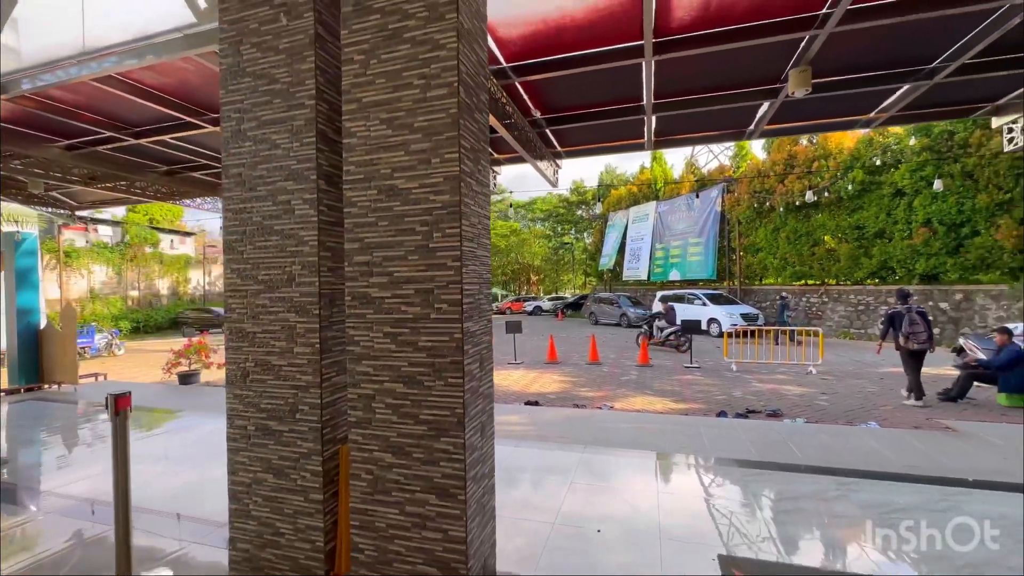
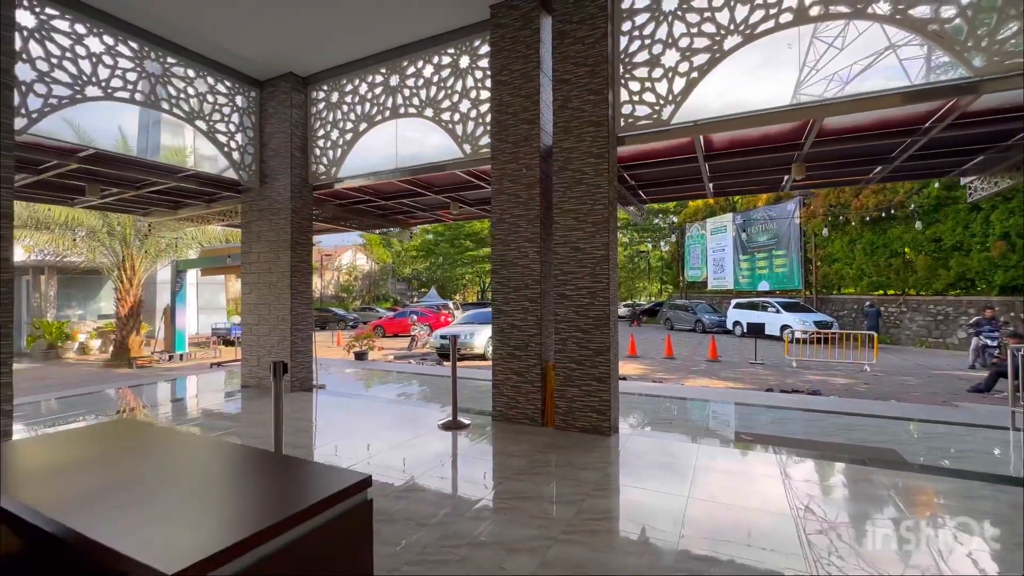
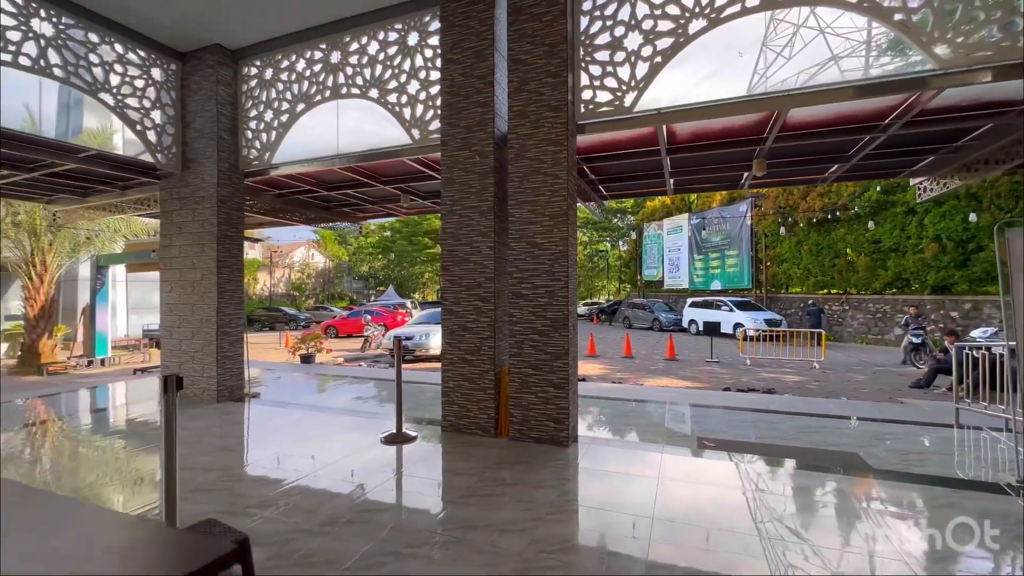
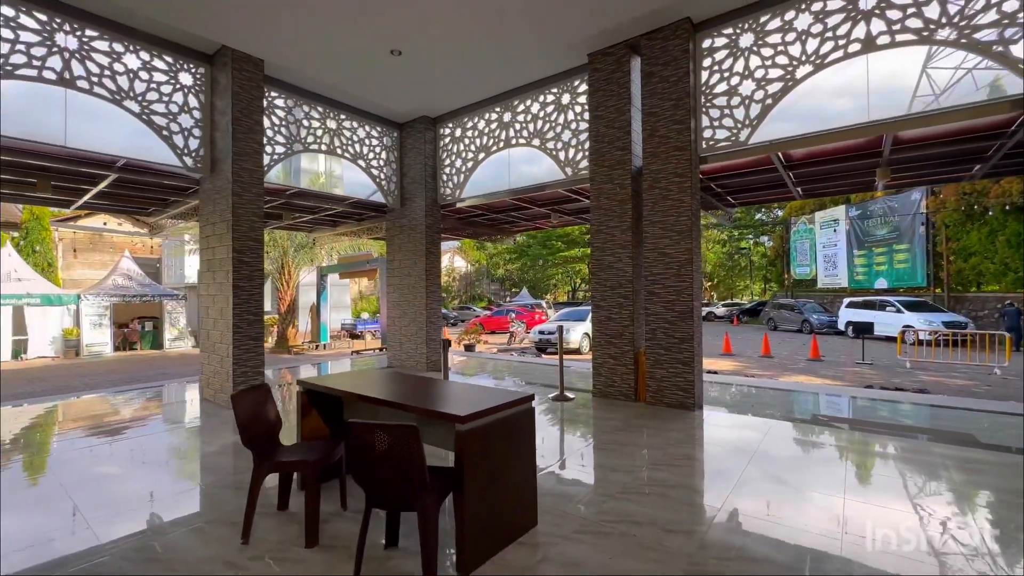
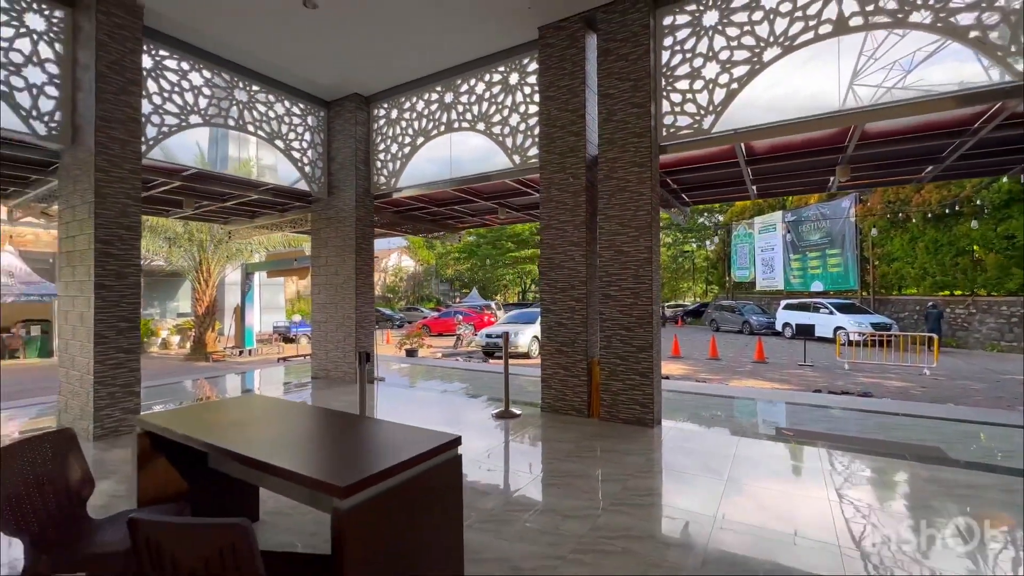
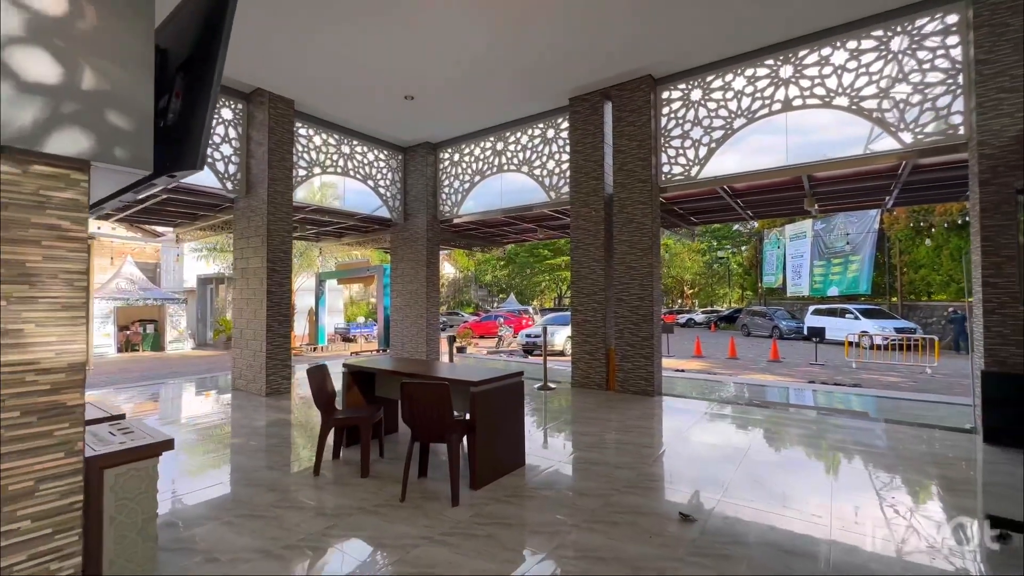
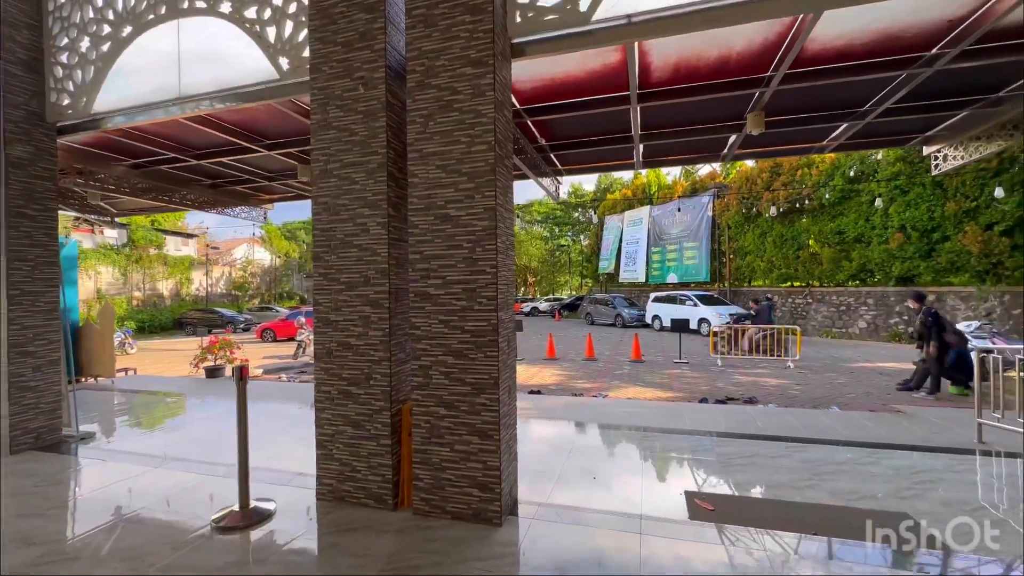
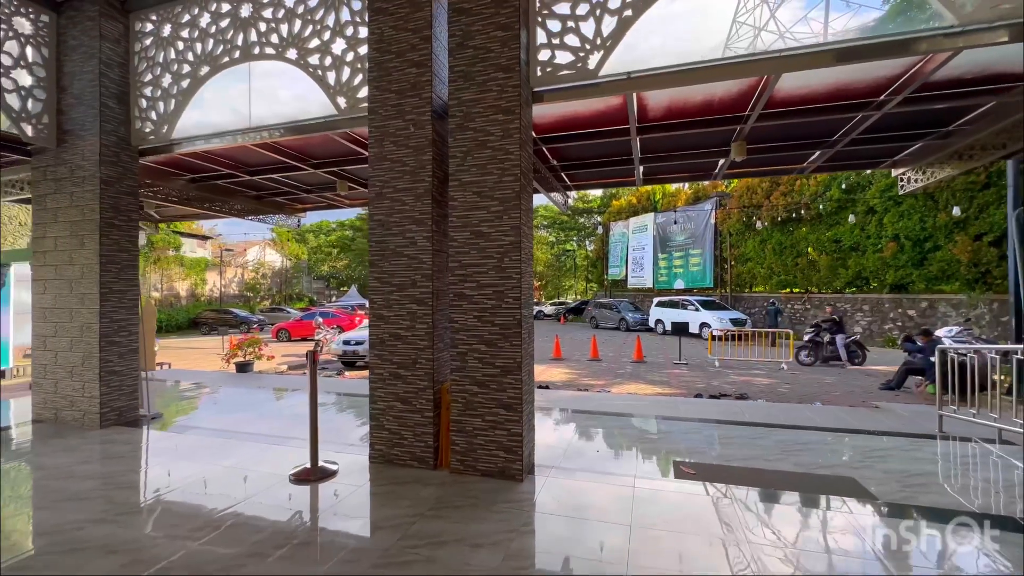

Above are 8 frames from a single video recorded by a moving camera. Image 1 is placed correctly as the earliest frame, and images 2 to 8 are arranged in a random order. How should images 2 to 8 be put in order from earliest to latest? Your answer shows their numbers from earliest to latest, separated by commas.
7, 8, 3, 2, 5, 4, 6
